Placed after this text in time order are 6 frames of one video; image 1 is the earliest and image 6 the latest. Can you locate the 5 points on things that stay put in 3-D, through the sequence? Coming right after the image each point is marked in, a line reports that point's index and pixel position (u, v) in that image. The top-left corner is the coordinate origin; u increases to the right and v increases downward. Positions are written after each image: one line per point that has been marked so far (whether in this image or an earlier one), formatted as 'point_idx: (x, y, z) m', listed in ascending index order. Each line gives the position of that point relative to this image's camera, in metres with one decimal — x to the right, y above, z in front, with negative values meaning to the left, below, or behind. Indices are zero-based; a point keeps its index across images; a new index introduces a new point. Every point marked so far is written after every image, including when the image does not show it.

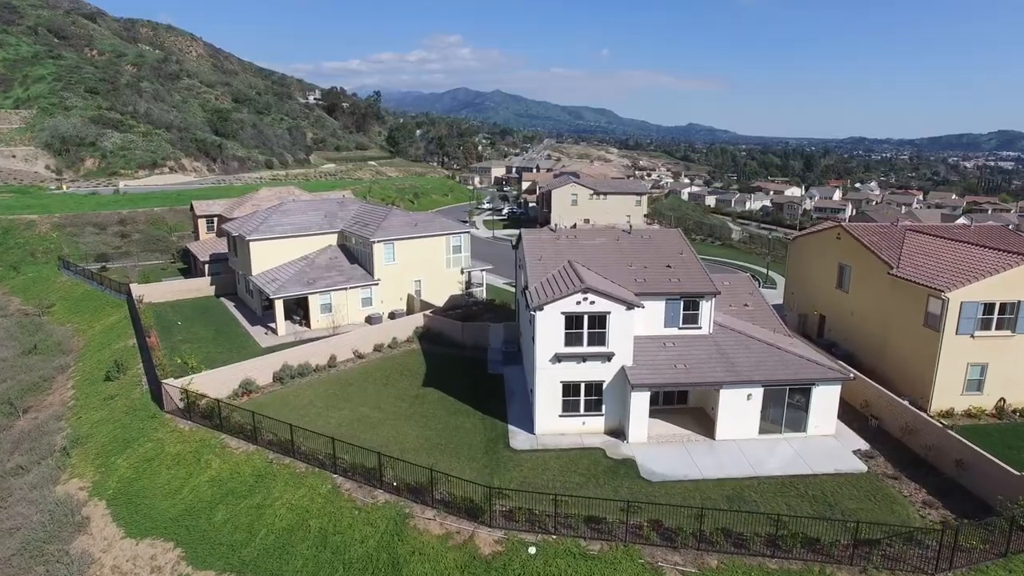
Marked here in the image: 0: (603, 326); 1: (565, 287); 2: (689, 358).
0: (+3.2, -1.4, +19.0) m
1: (+1.9, 0.0, +19.1) m
2: (+6.4, -2.5, +19.7) m
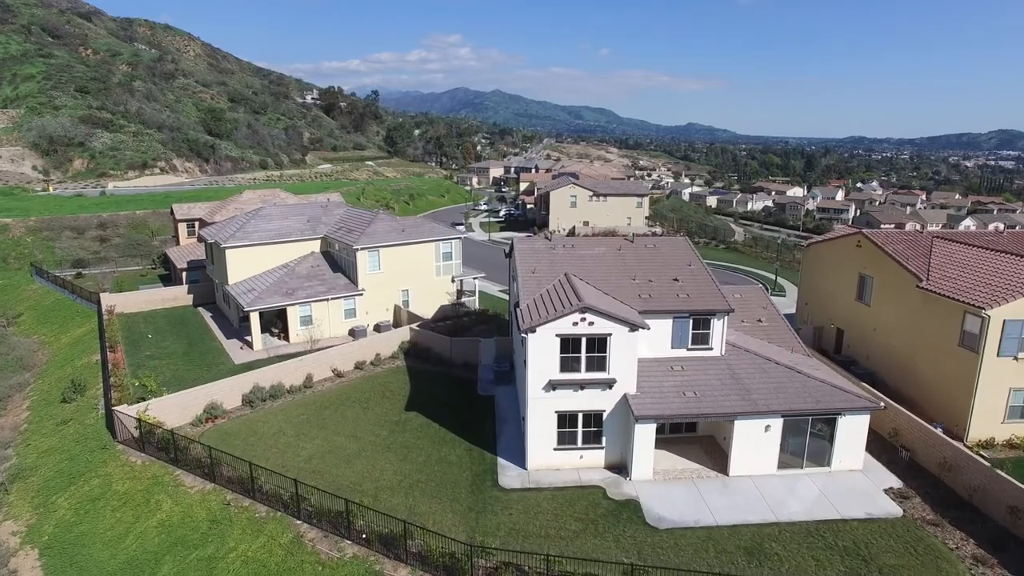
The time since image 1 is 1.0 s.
0: (+2.8, -1.9, +16.9) m
1: (+1.5, -0.5, +17.0) m
2: (+6.0, -3.1, +17.6) m
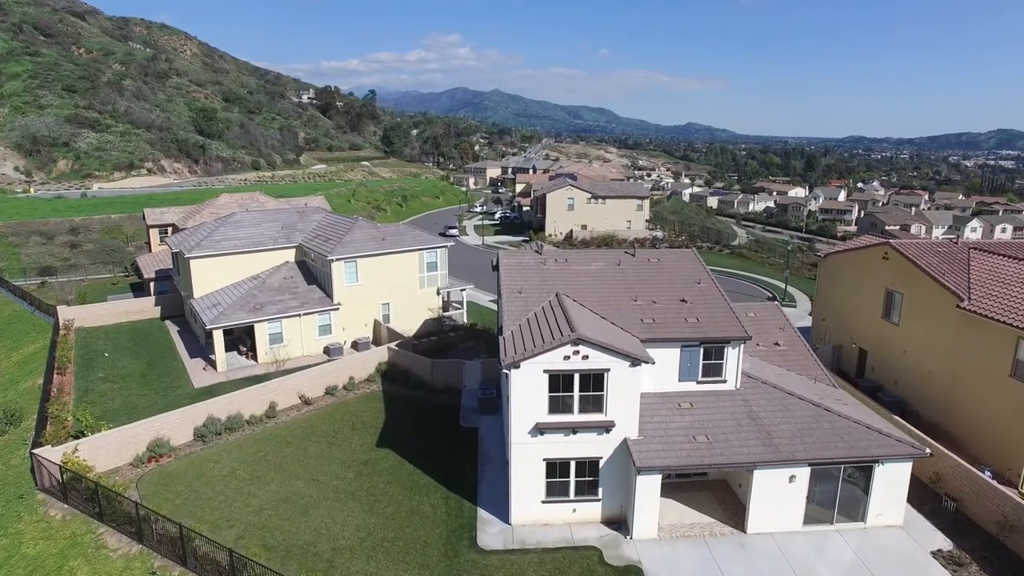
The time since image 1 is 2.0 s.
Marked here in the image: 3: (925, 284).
0: (+2.3, -2.6, +14.4) m
1: (+1.0, -1.3, +14.4) m
2: (+5.5, -3.8, +15.1) m
3: (+15.0, +0.2, +19.8) m
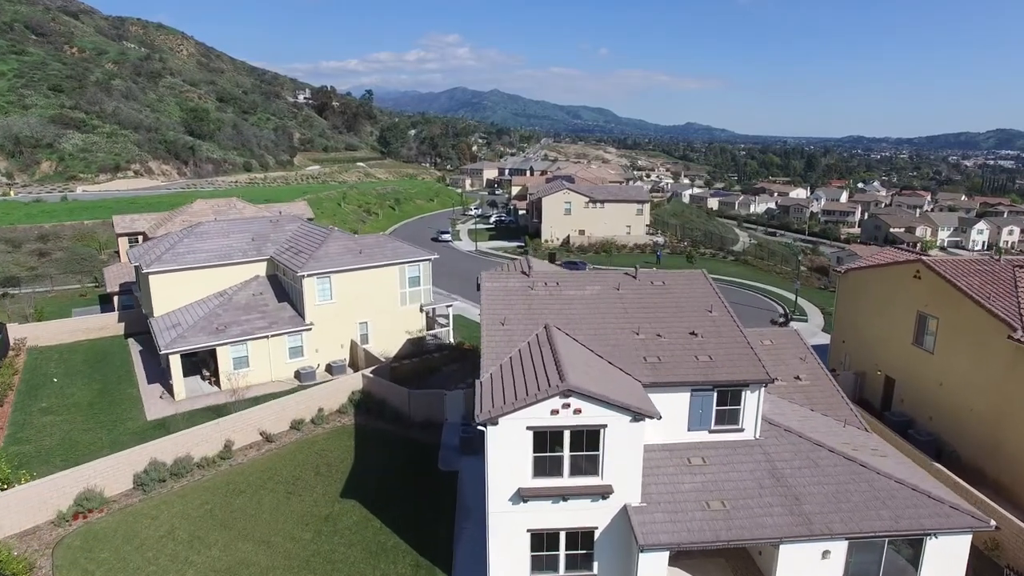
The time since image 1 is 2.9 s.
0: (+1.8, -3.5, +12.0) m
1: (+0.5, -2.1, +12.0) m
2: (+5.0, -4.6, +12.7) m
3: (+14.5, -0.7, +17.4) m
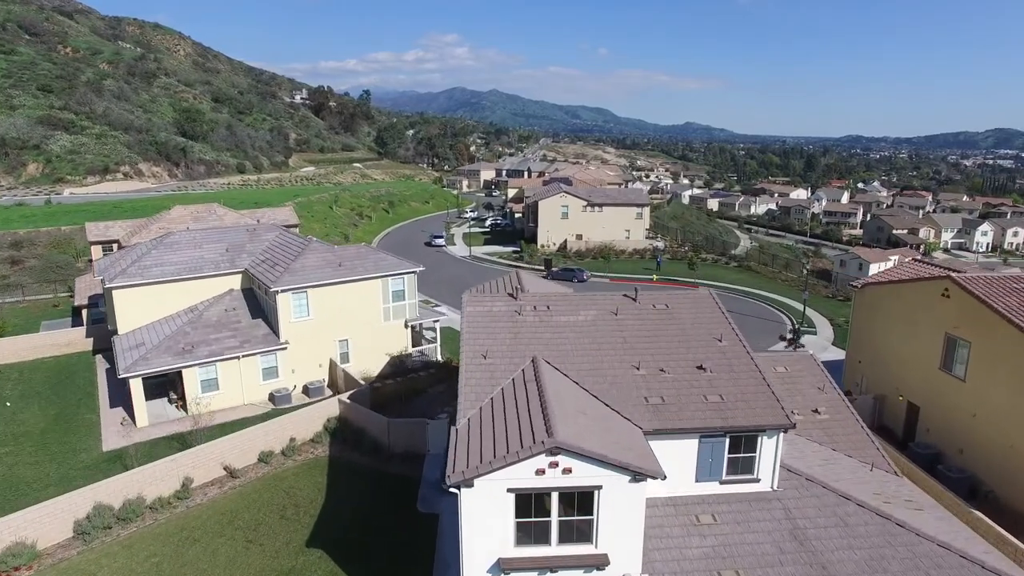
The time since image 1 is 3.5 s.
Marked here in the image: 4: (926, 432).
0: (+1.4, -4.1, +10.2) m
1: (+0.1, -2.8, +10.3) m
2: (+4.6, -5.3, +10.9) m
3: (+14.1, -1.3, +15.6) m
4: (+14.0, -4.9, +18.4) m
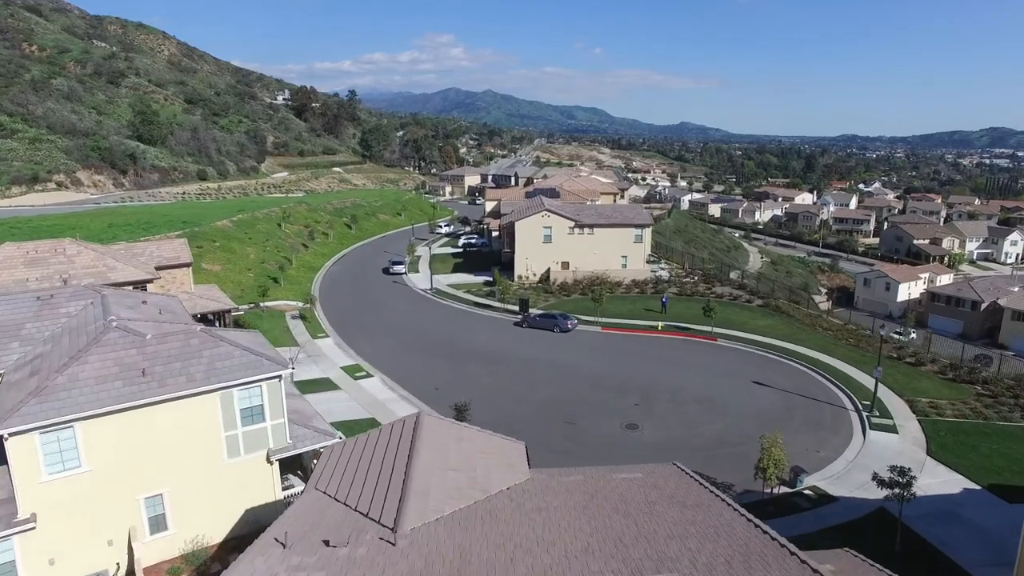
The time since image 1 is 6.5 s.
0: (-0.6, -7.4, +0.3) m
1: (-1.9, -6.0, +0.3) m
2: (+2.6, -8.5, +1.0) m
3: (+12.1, -4.5, +5.8) m
4: (+11.9, -8.1, +8.5) m
